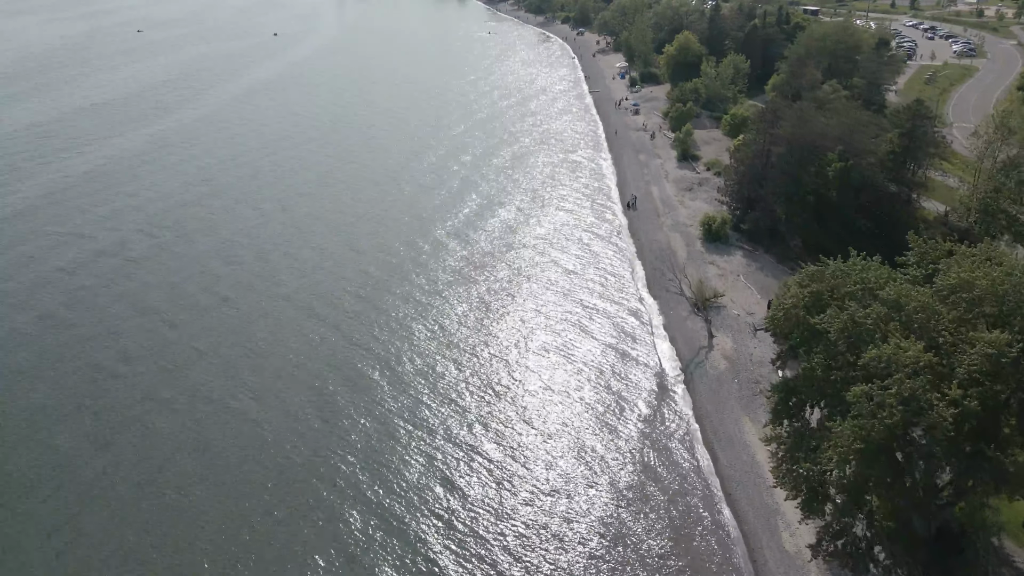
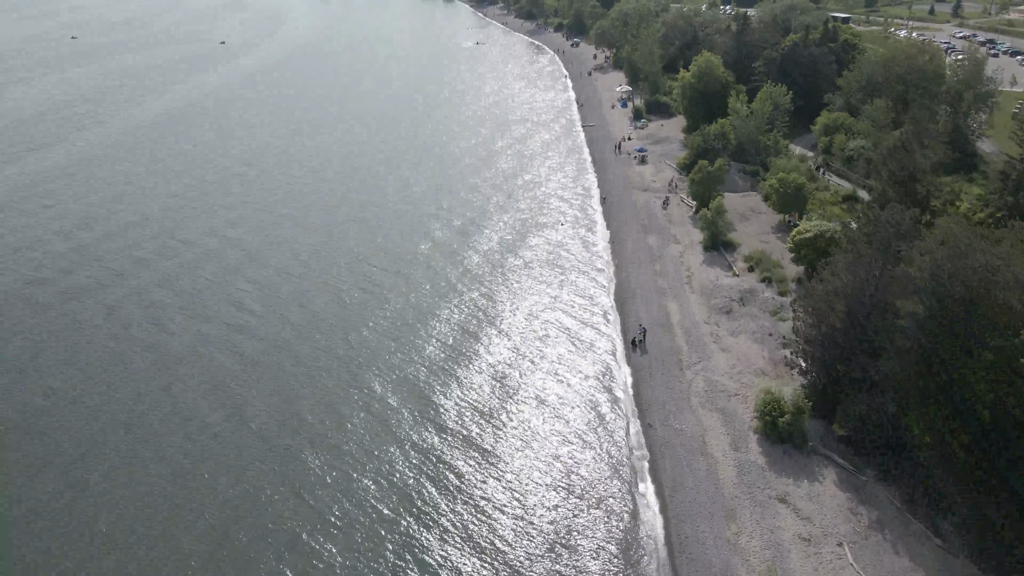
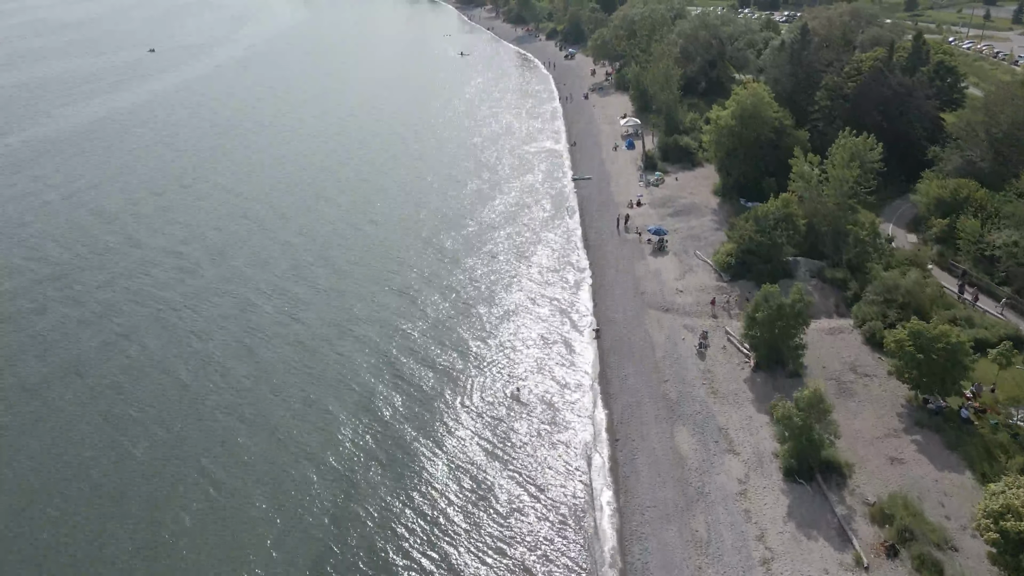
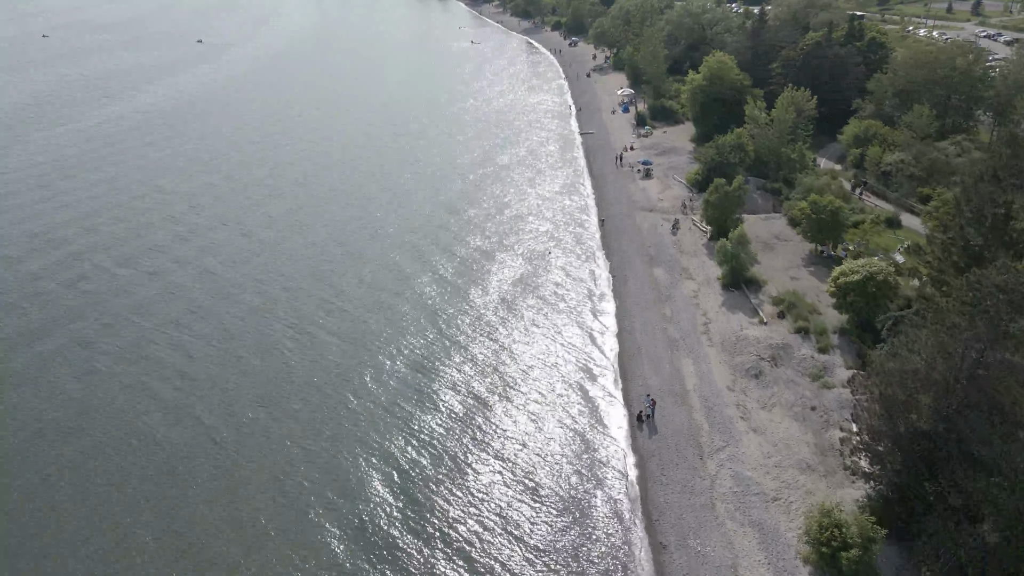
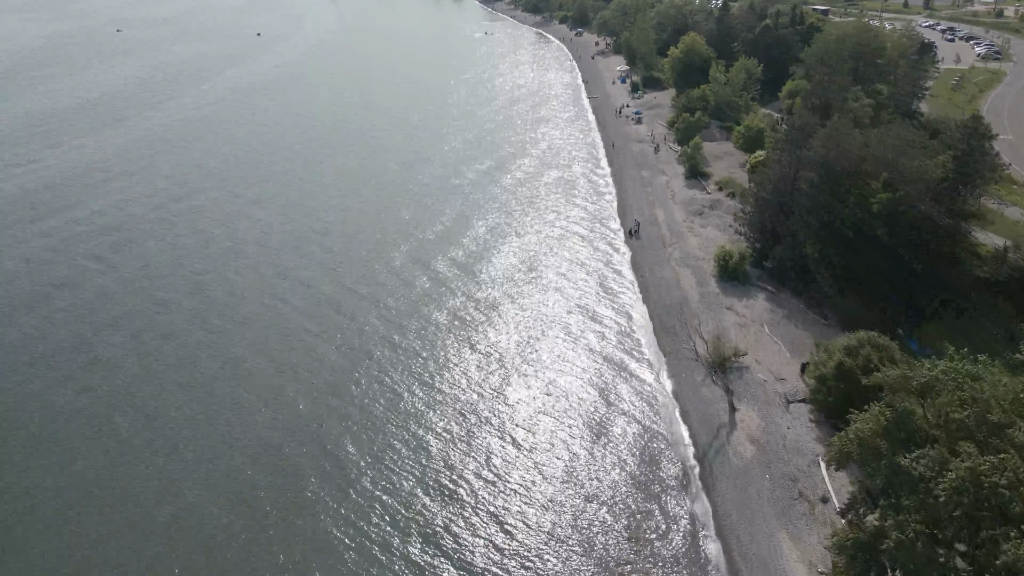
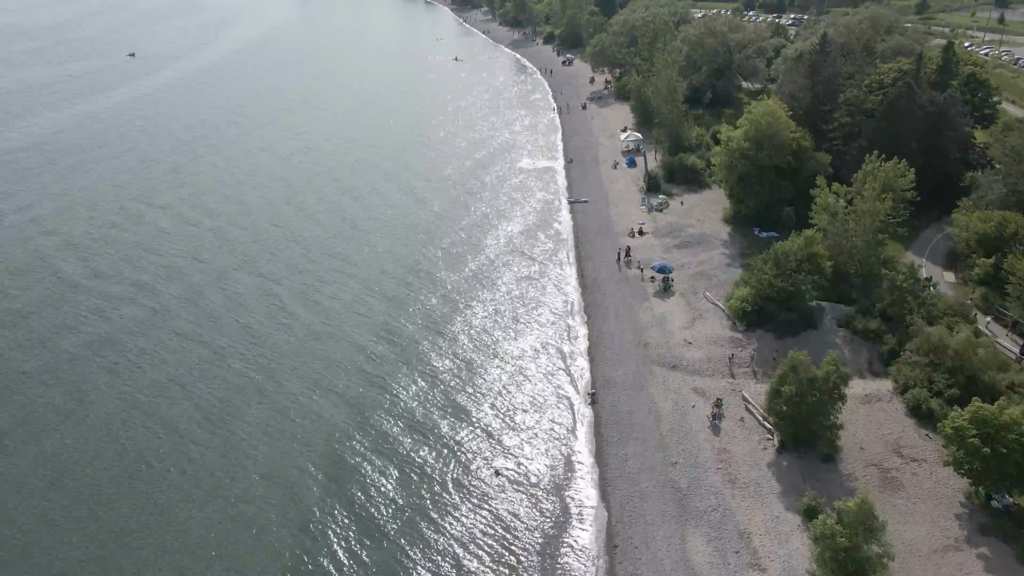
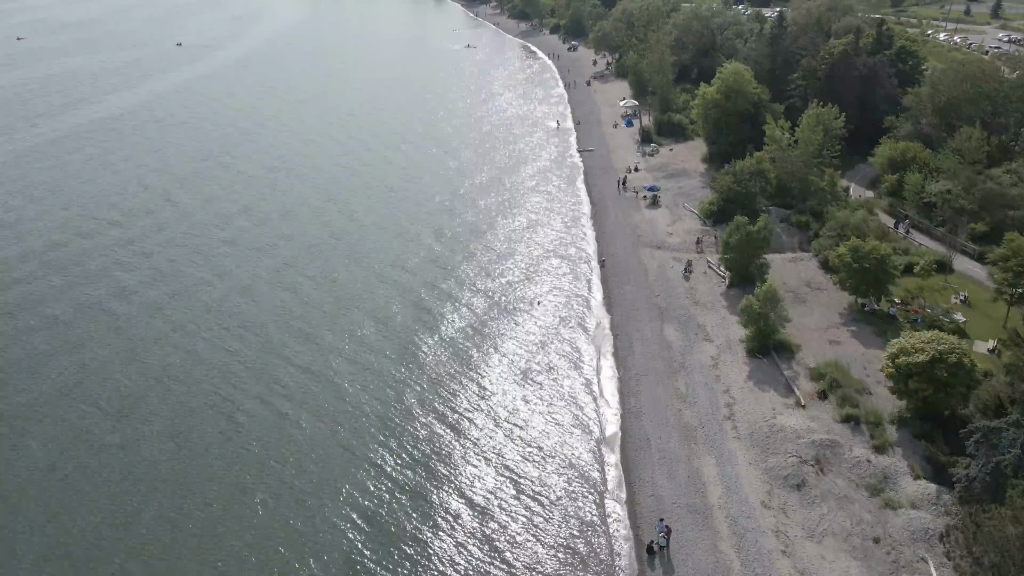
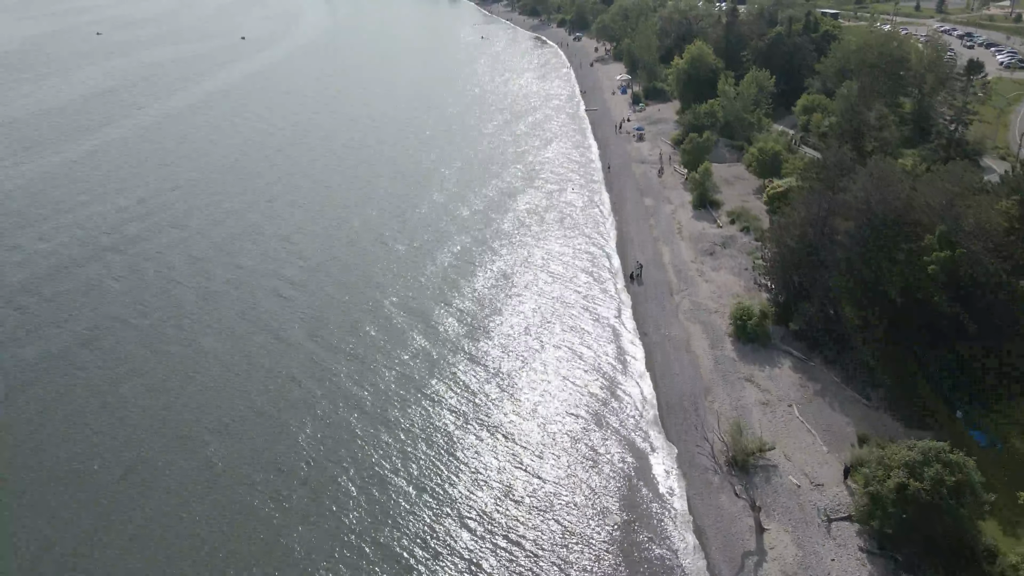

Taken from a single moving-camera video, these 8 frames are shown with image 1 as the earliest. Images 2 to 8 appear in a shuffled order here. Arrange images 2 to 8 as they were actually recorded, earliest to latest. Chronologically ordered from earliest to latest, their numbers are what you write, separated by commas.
5, 8, 2, 4, 7, 3, 6
